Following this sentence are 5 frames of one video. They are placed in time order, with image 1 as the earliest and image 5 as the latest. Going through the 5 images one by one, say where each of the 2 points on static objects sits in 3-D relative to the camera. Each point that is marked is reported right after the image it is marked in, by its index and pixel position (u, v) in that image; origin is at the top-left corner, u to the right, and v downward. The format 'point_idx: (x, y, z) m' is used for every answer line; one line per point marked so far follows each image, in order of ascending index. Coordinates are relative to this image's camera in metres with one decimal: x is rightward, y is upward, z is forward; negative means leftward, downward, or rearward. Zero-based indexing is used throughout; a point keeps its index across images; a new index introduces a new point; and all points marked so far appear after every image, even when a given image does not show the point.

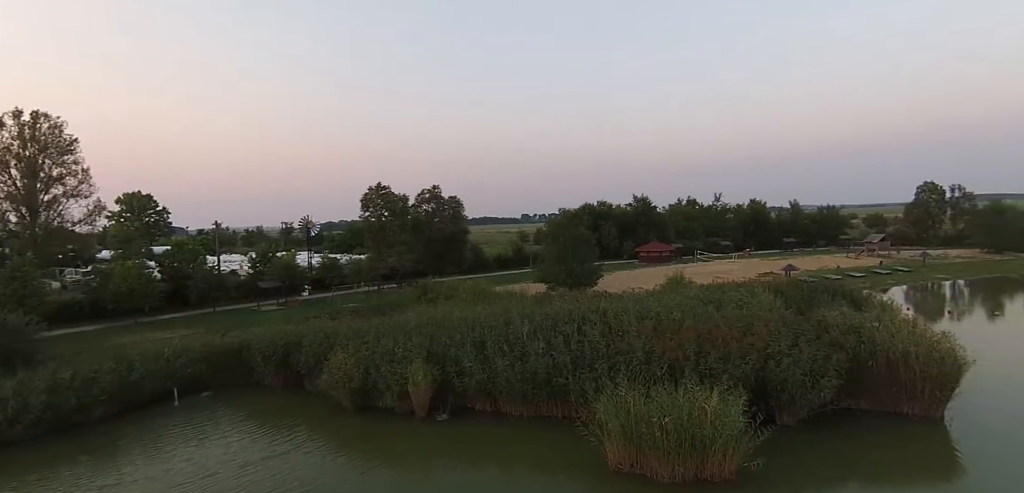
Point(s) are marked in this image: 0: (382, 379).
0: (-3.2, -3.3, +14.5) m
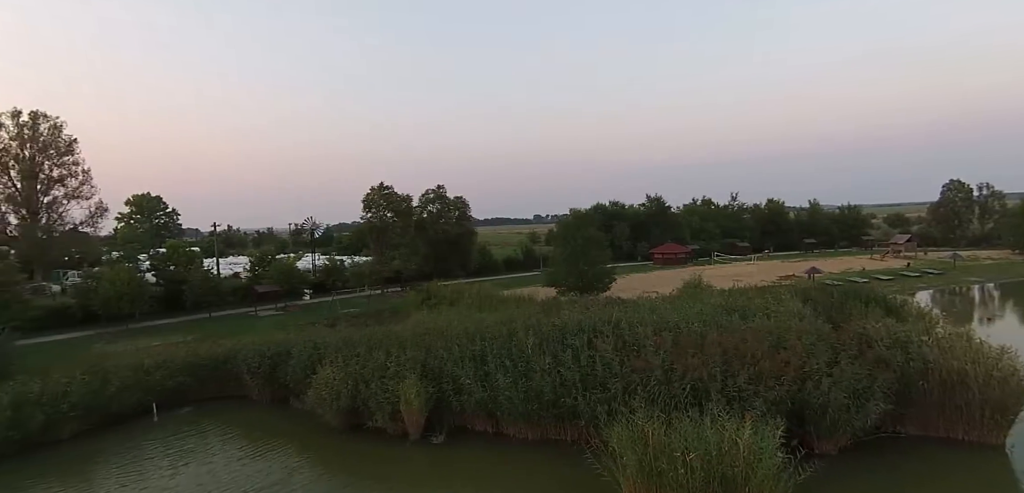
0: (-3.1, -3.4, +13.2) m
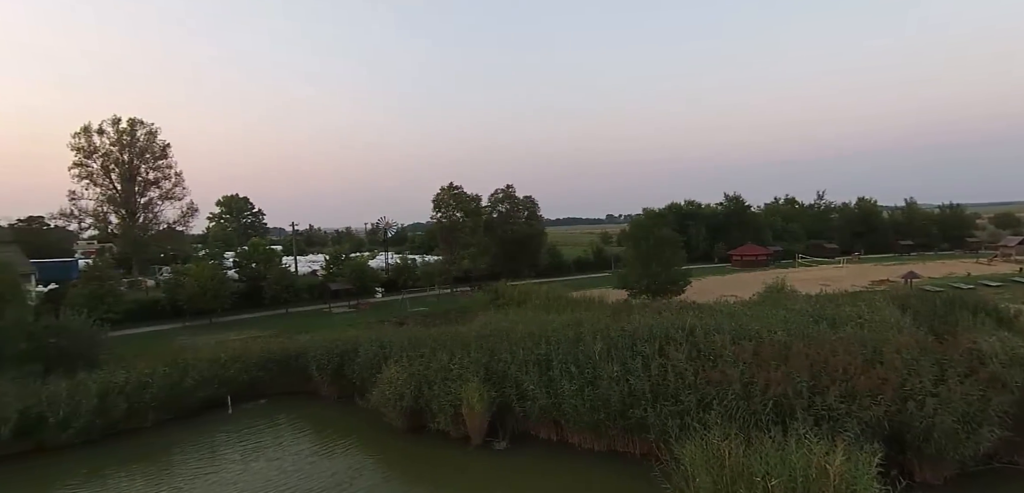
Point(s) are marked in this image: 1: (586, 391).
0: (-1.7, -3.4, +13.0) m
1: (+1.5, -2.9, +11.8) m
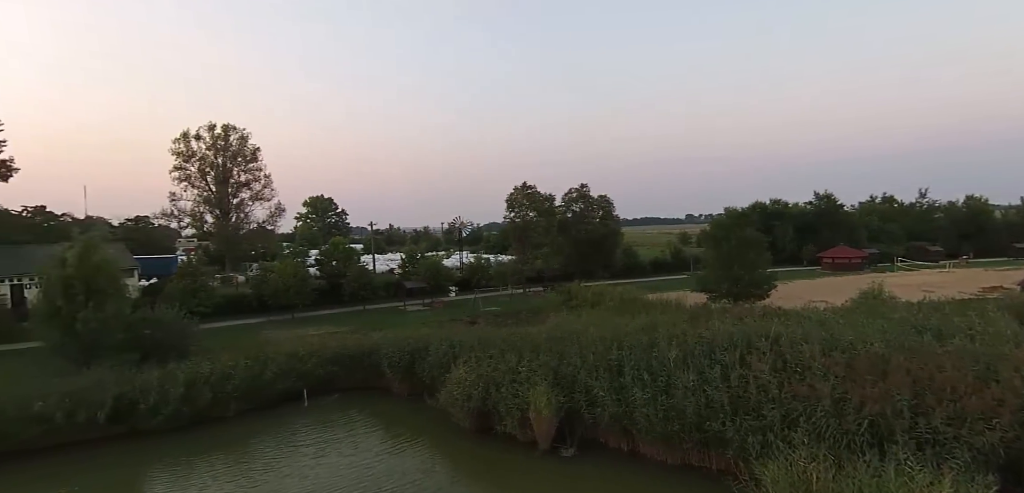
0: (-0.2, -3.4, +12.9) m
1: (+2.8, -2.9, +11.3) m
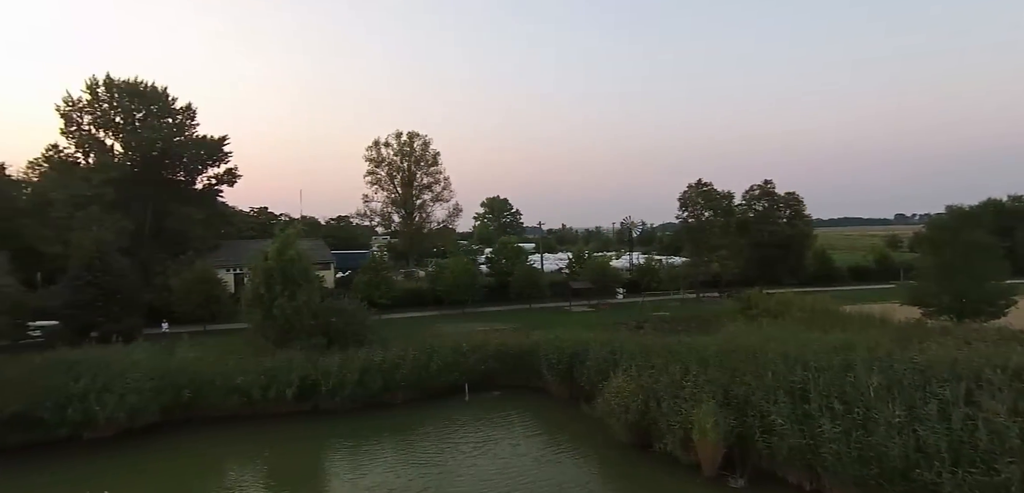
0: (+3.0, -3.4, +11.9) m
1: (+5.4, -3.0, +9.5) m
